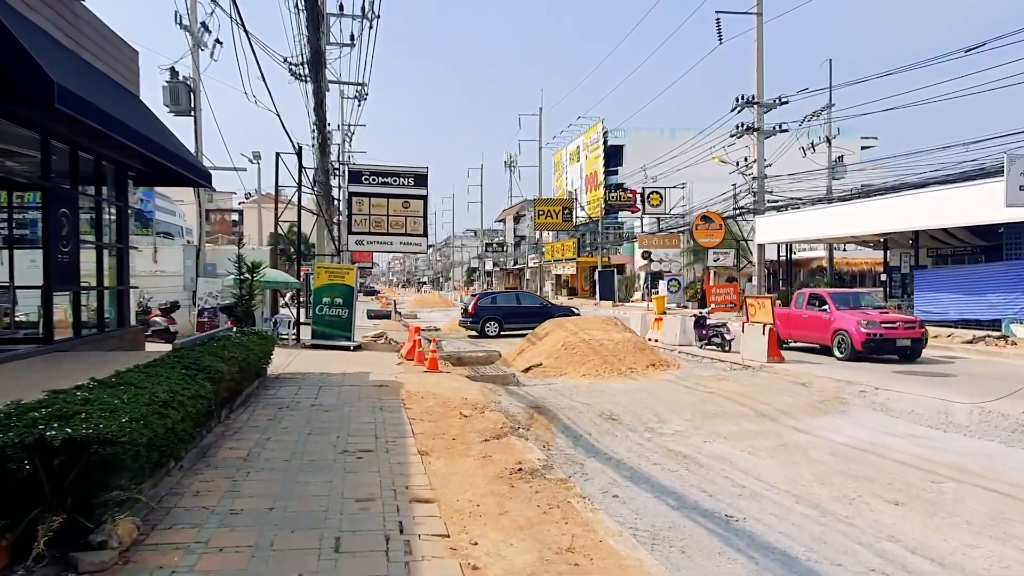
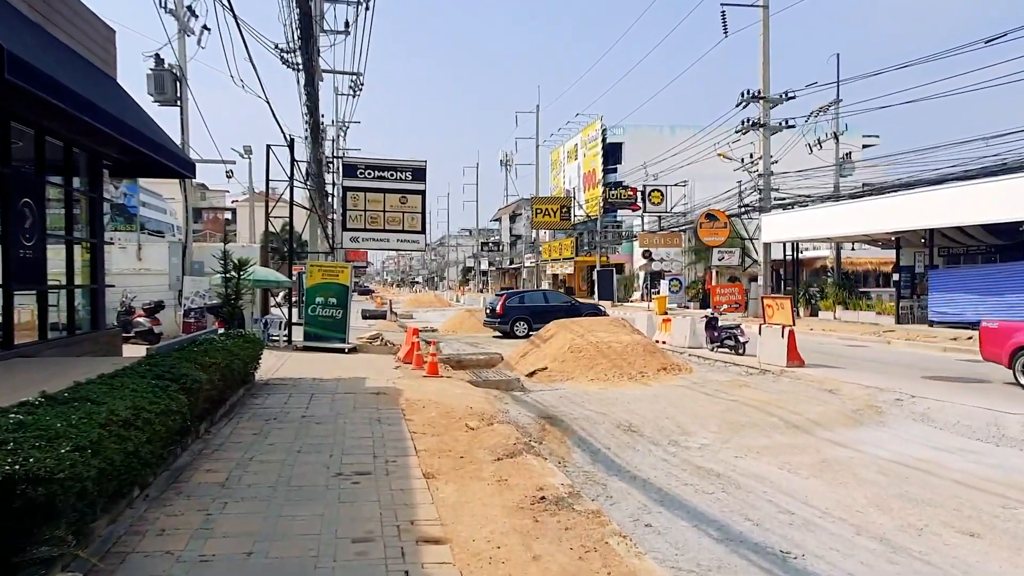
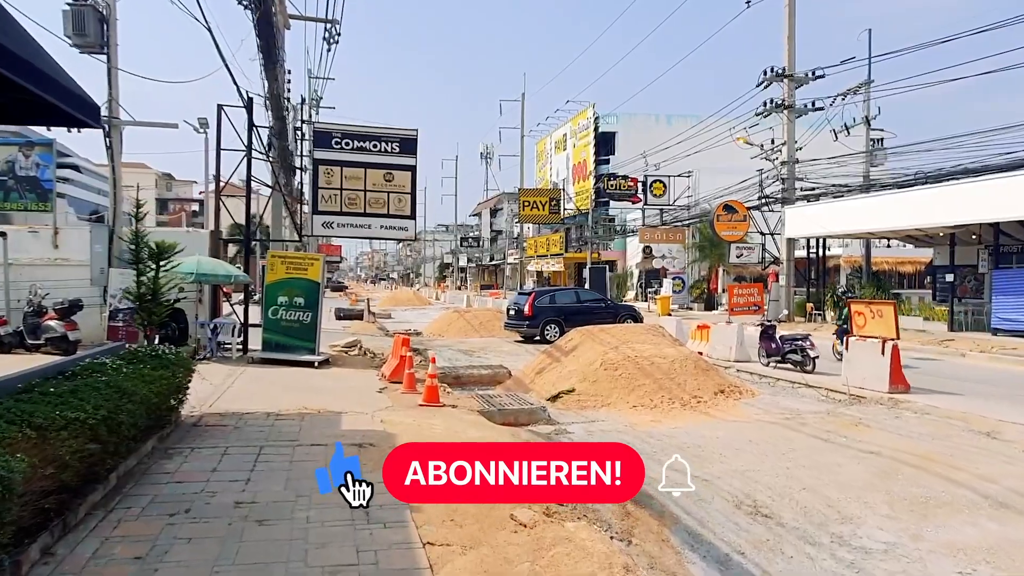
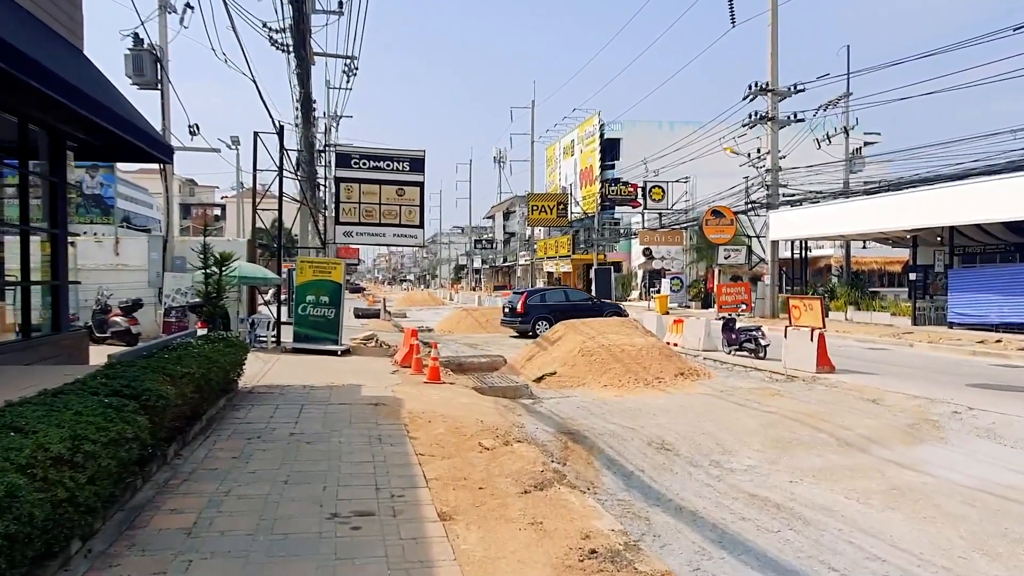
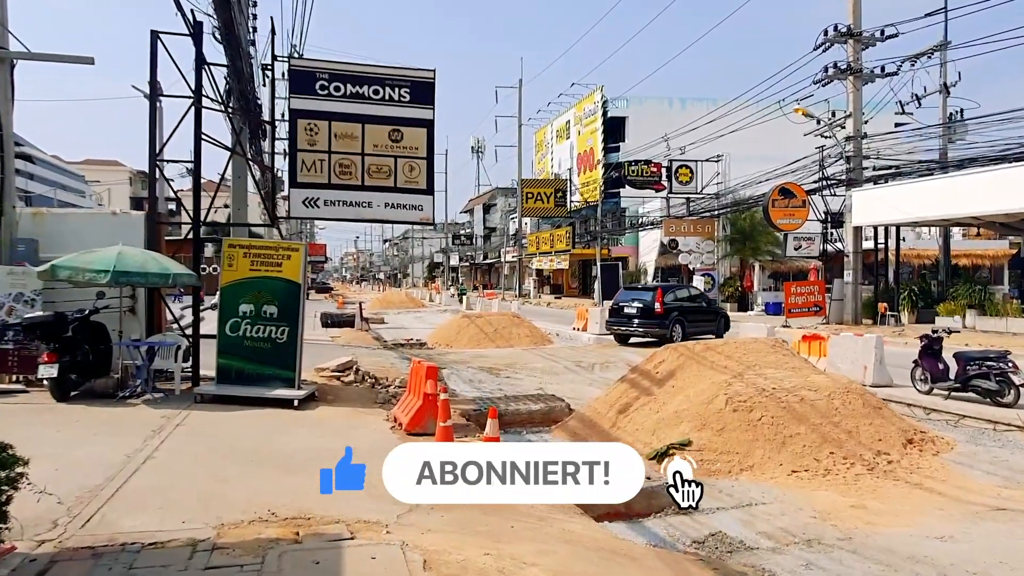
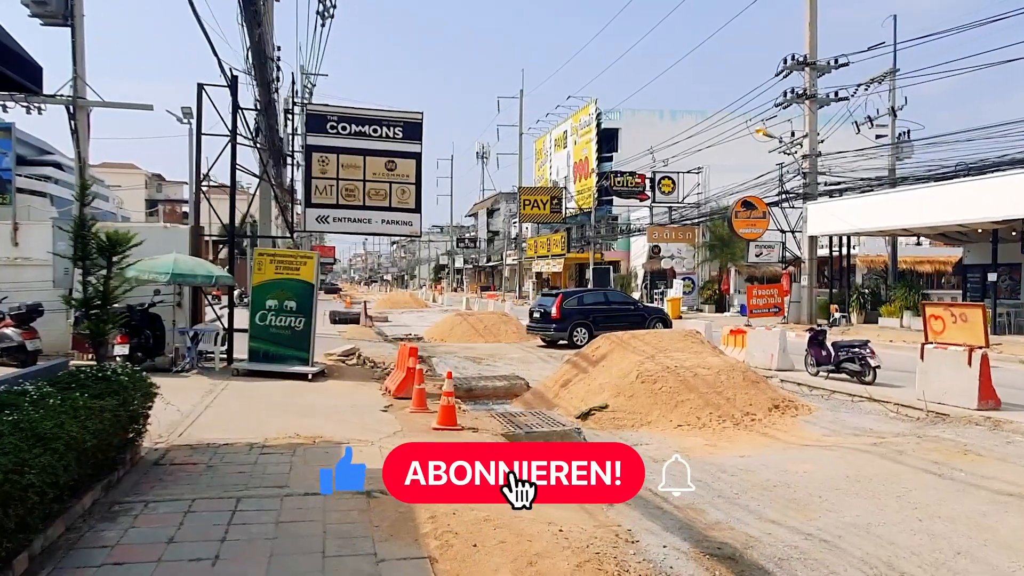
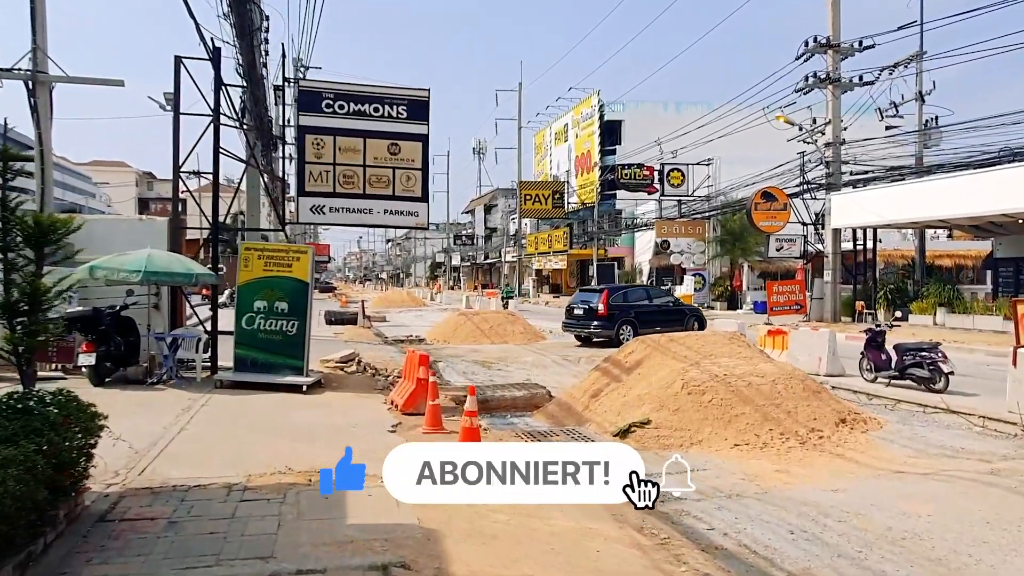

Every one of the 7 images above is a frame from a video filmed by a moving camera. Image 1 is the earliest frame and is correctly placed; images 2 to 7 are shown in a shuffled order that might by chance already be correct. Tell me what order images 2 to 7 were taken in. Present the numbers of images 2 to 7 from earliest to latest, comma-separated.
2, 4, 3, 6, 7, 5
